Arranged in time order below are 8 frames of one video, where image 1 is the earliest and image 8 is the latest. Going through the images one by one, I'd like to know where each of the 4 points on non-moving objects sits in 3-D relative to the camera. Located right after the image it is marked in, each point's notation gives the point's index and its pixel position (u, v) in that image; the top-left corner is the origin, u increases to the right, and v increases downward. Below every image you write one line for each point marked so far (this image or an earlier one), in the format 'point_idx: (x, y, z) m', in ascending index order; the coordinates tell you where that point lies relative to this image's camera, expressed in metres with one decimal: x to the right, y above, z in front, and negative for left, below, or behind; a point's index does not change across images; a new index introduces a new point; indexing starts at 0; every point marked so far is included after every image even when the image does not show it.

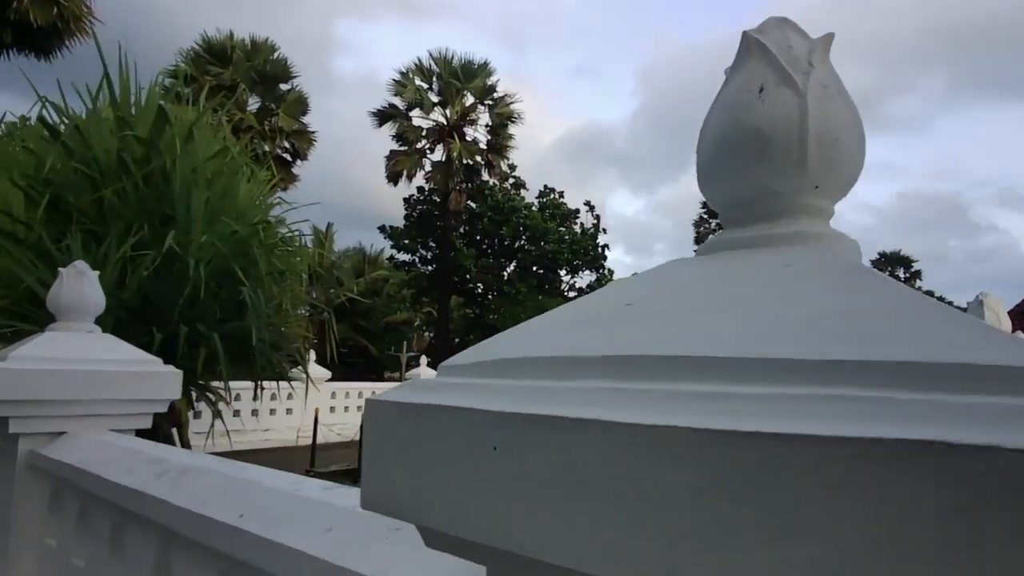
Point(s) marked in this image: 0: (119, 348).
0: (-2.2, -0.3, +3.9) m
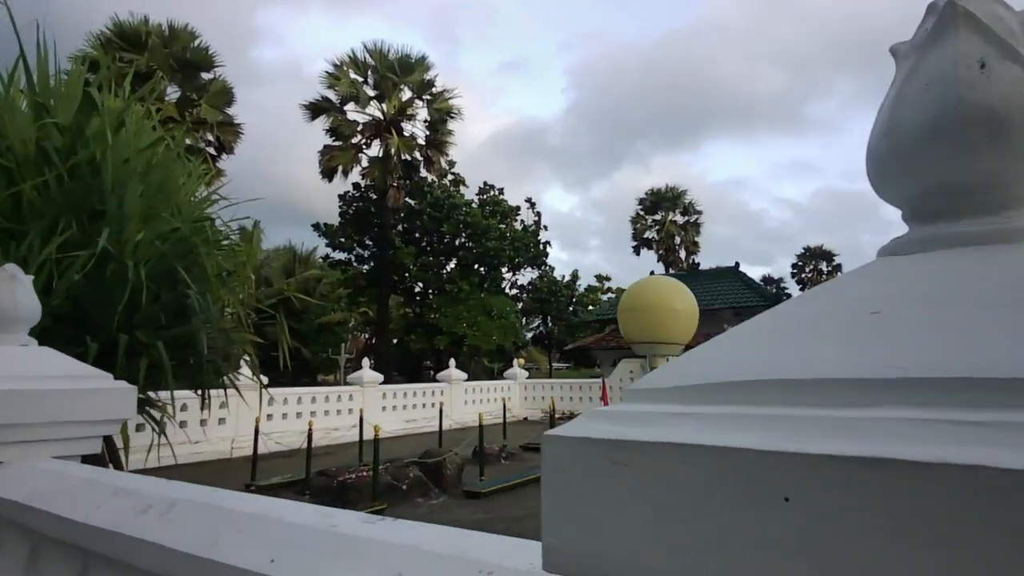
0: (-2.2, -0.4, +3.4) m
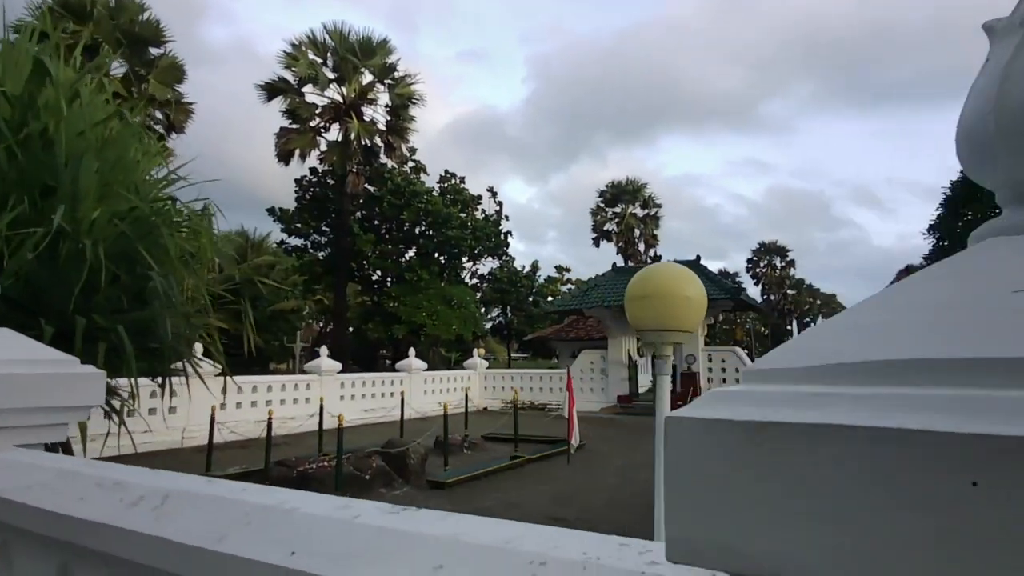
0: (-2.2, -0.3, +3.2) m
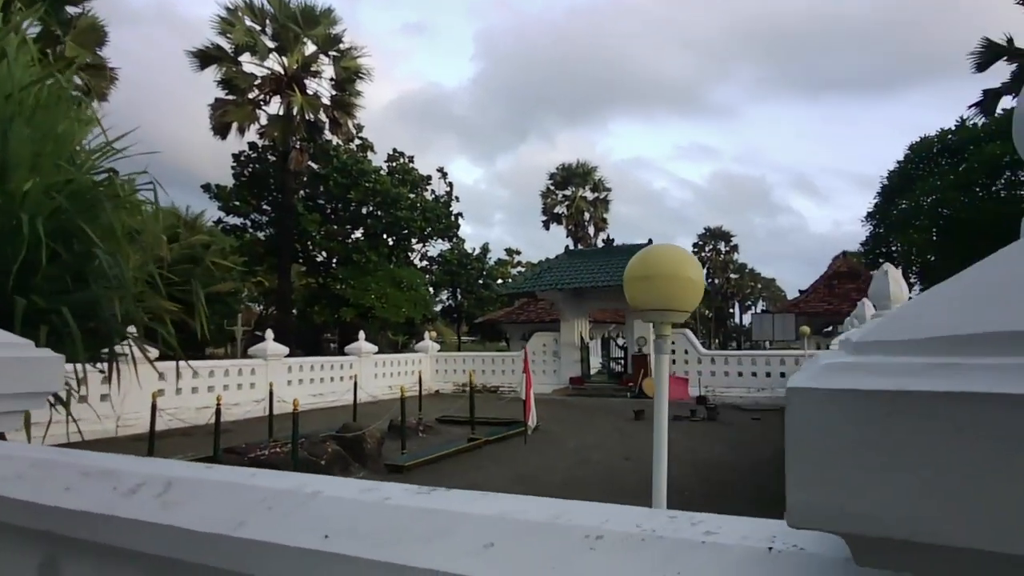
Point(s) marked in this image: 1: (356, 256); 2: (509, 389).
0: (-2.2, -0.2, +2.9) m
1: (-4.1, +0.8, +18.2) m
2: (-0.1, -2.2, +15.1) m
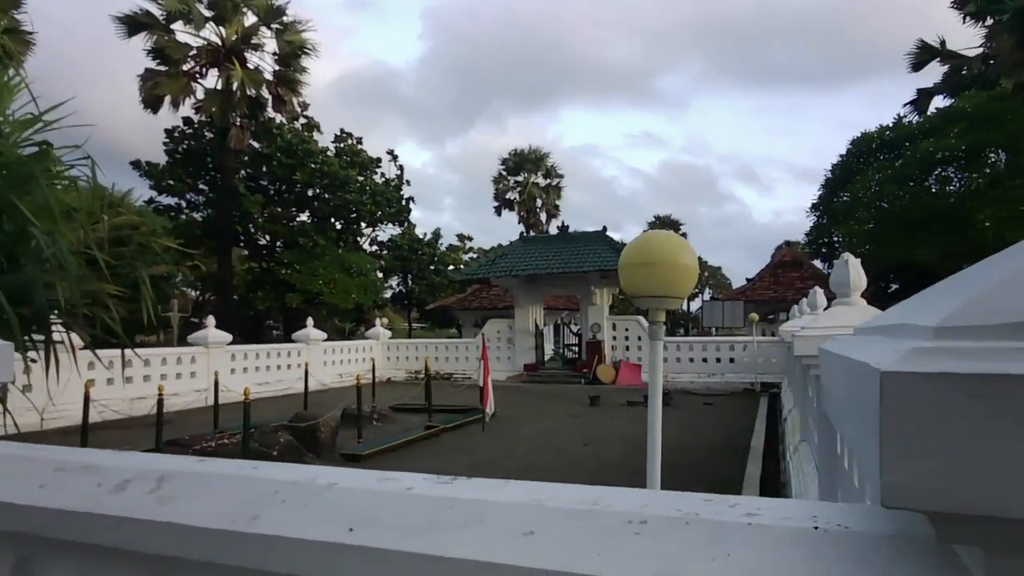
0: (-2.2, -0.1, +2.6) m
1: (-5.3, +1.2, +17.7) m
2: (-1.1, -1.9, +14.9) m
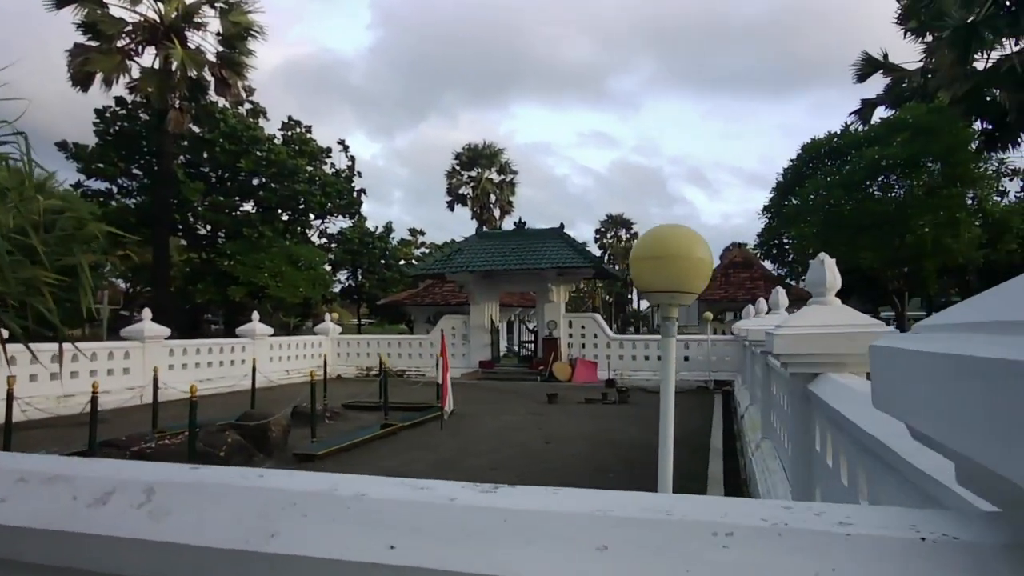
0: (-2.2, 0.0, +2.2) m
1: (-6.4, +1.4, +17.0) m
2: (-2.0, -1.8, +14.6) m
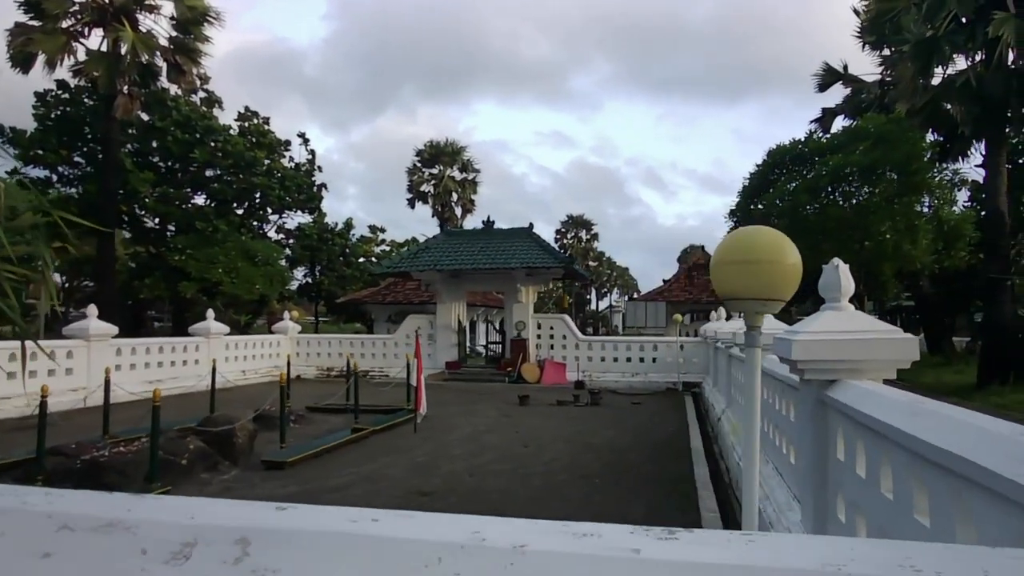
0: (-1.9, 0.0, +1.8) m
1: (-7.2, +1.5, +16.2) m
2: (-2.7, -1.7, +14.2) m
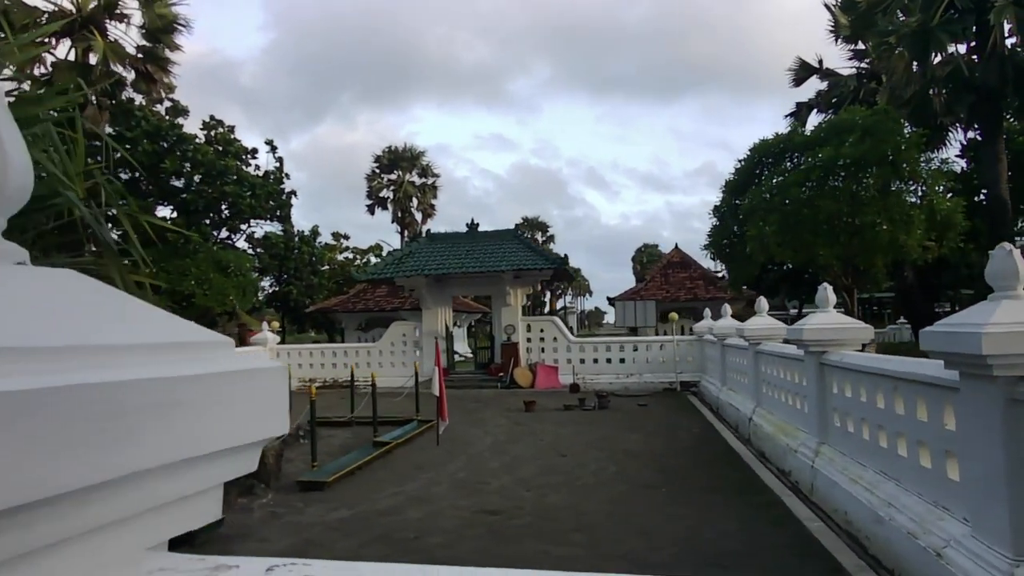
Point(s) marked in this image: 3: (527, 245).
0: (-0.6, 0.0, +1.1) m
1: (-7.7, +1.3, +14.8) m
2: (-2.9, -1.8, +13.3) m
3: (+0.3, +0.9, +13.8) m
